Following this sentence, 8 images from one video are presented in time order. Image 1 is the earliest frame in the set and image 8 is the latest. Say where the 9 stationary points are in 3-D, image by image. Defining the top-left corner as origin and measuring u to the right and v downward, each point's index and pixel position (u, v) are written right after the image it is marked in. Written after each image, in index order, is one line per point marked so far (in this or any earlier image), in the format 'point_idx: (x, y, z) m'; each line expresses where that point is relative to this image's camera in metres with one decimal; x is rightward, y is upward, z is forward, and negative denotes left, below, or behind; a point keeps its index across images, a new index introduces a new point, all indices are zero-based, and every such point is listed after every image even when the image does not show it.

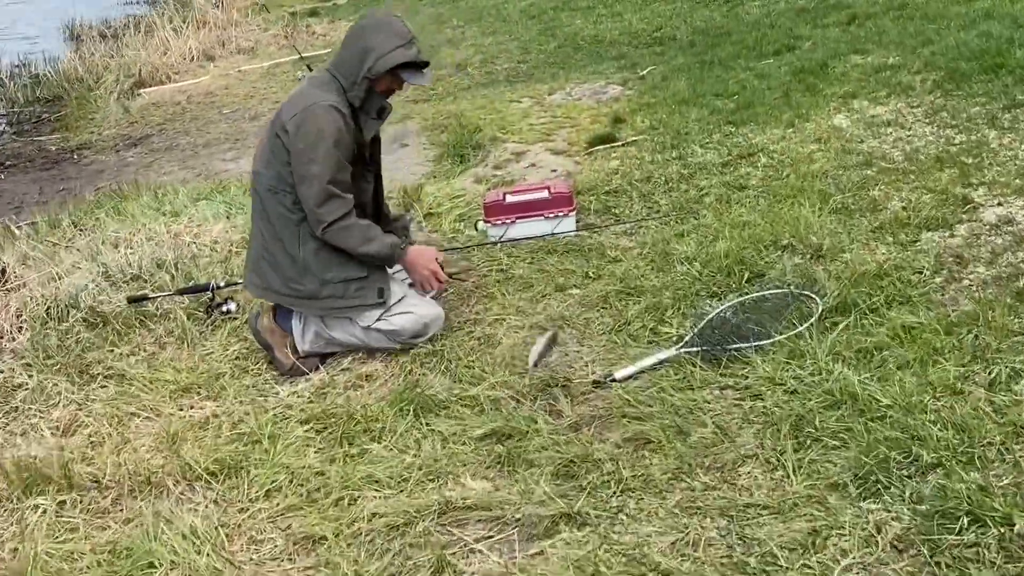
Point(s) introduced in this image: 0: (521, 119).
0: (+0.1, +1.2, +7.3) m
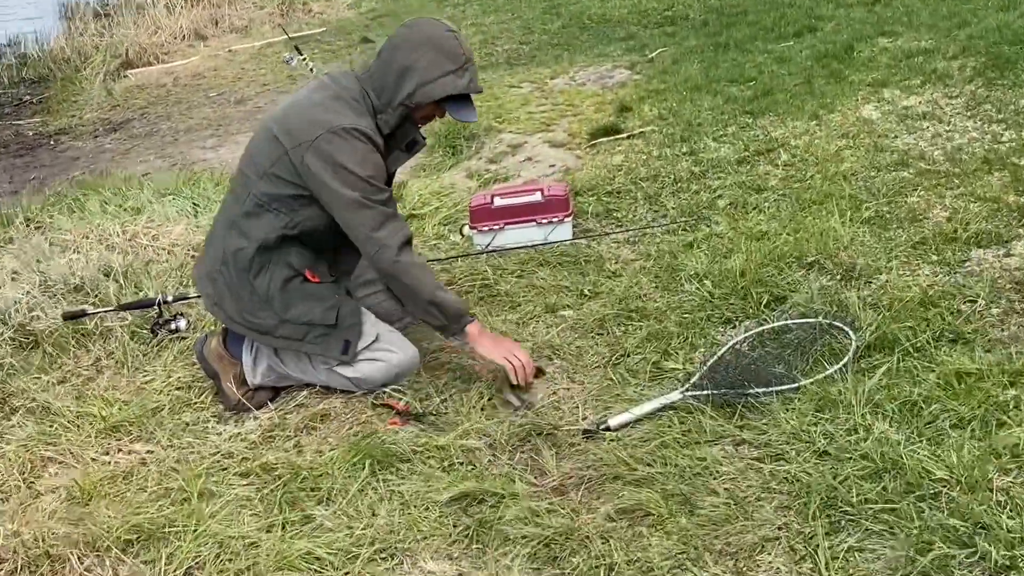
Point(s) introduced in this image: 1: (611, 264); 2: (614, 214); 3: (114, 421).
0: (+0.1, +1.2, +6.8) m
1: (+0.4, +0.1, +3.8) m
2: (+0.4, +0.3, +4.4) m
3: (-1.2, -0.4, +3.1) m
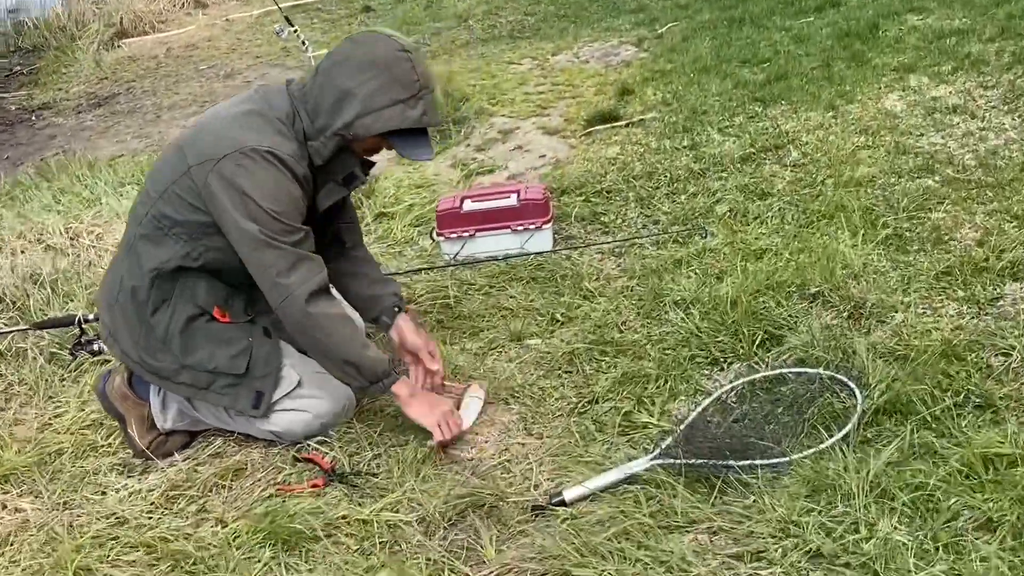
0: (0.0, +1.2, +6.3) m
1: (+0.3, 0.0, +3.4) m
2: (+0.3, +0.3, +3.9) m
3: (-1.3, -0.5, +2.7) m
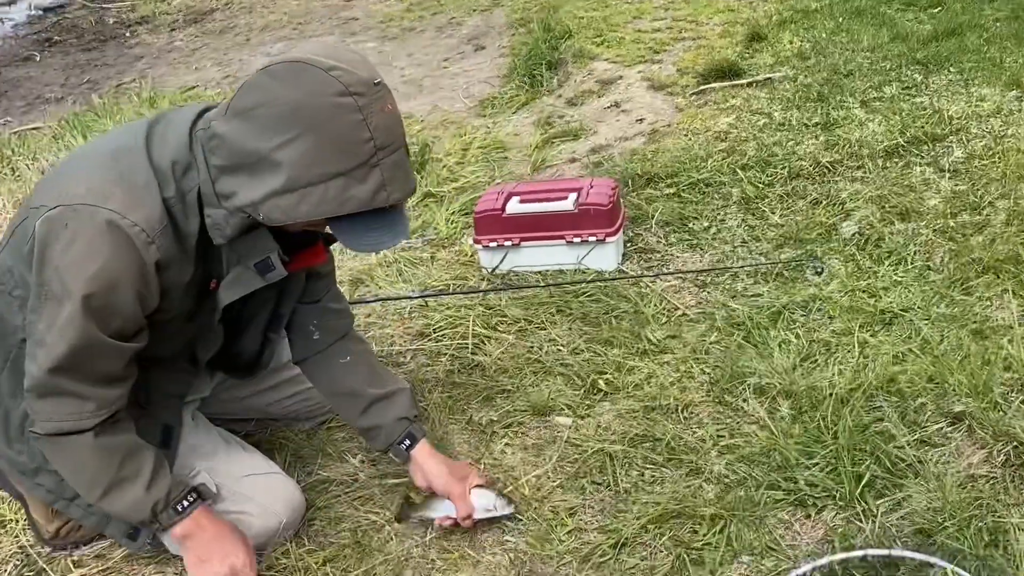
0: (+0.6, +1.4, +5.3) m
1: (+0.4, -0.1, +2.6) m
2: (+0.5, +0.2, +3.0) m
3: (-1.3, -0.6, +2.1) m
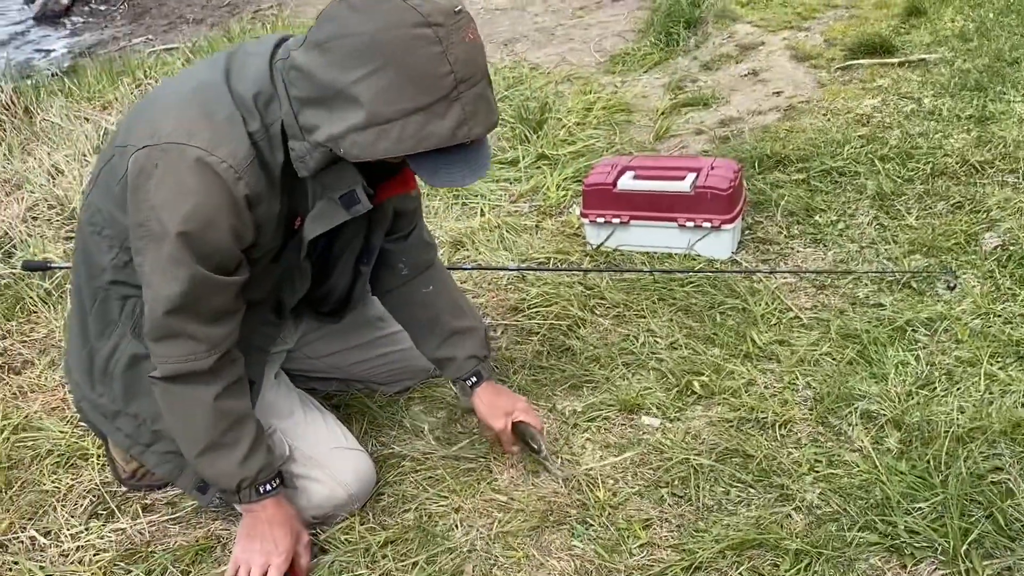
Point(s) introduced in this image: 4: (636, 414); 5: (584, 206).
0: (+1.3, +1.5, +5.0) m
1: (+0.6, -0.1, +2.4) m
2: (+0.8, +0.2, +2.8) m
3: (-1.2, -0.4, +2.2) m
4: (+0.3, -0.3, +2.2) m
5: (+0.2, +0.2, +2.8) m
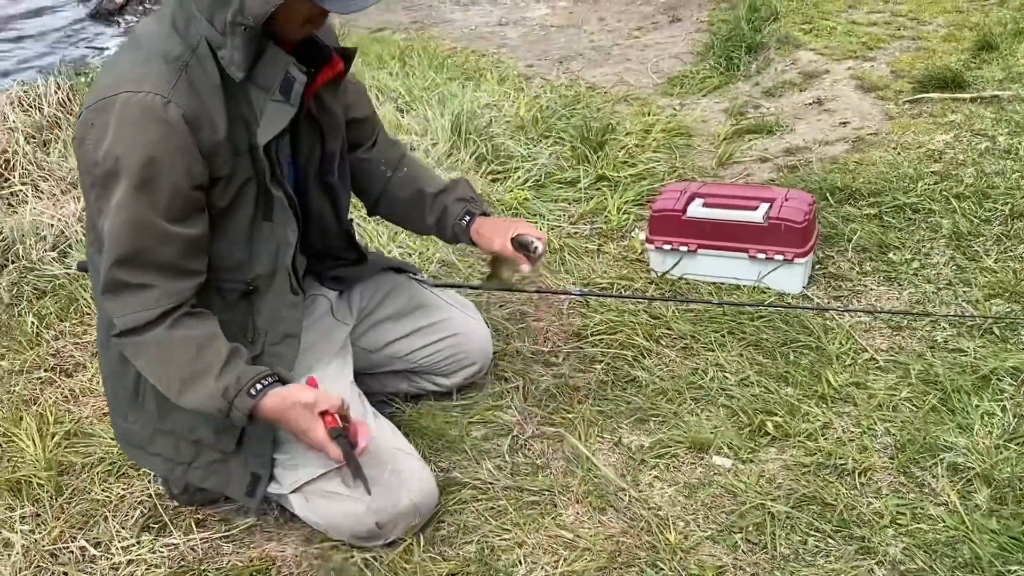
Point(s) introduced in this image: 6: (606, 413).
0: (+1.6, +1.3, +4.9) m
1: (+0.7, -0.2, +2.3) m
2: (+1.0, +0.1, +2.7) m
3: (-1.0, -0.4, +2.2) m
4: (+0.4, -0.3, +2.1) m
5: (+0.4, +0.1, +2.7) m
6: (+0.2, -0.3, +2.3) m
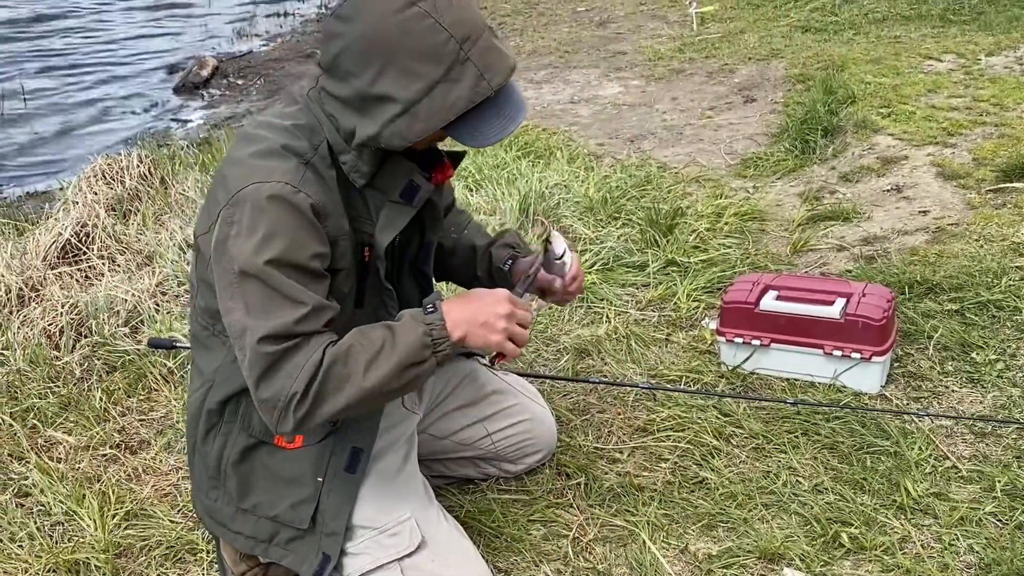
0: (+1.9, +0.9, +4.9) m
1: (+0.9, -0.4, +2.2) m
2: (+1.2, -0.2, +2.6) m
3: (-0.9, -0.6, +2.2) m
4: (+0.5, -0.5, +2.0) m
5: (+0.5, -0.1, +2.7) m
6: (+0.3, -0.5, +2.2) m
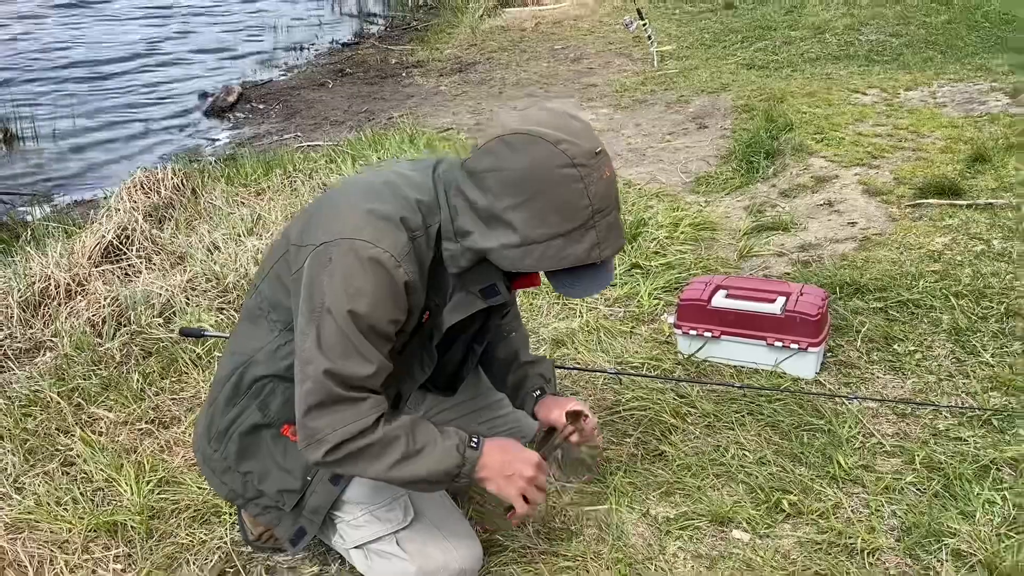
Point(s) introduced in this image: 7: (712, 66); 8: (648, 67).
0: (+1.7, +0.9, +5.3) m
1: (+0.8, -0.4, +2.6) m
2: (+1.1, -0.2, +3.0) m
3: (-0.9, -0.5, +2.4) m
4: (+0.5, -0.5, +2.4) m
5: (+0.5, -0.1, +3.0) m
6: (+0.3, -0.5, +2.5) m
7: (+1.2, +1.4, +6.5) m
8: (+0.8, +1.5, +6.7) m
